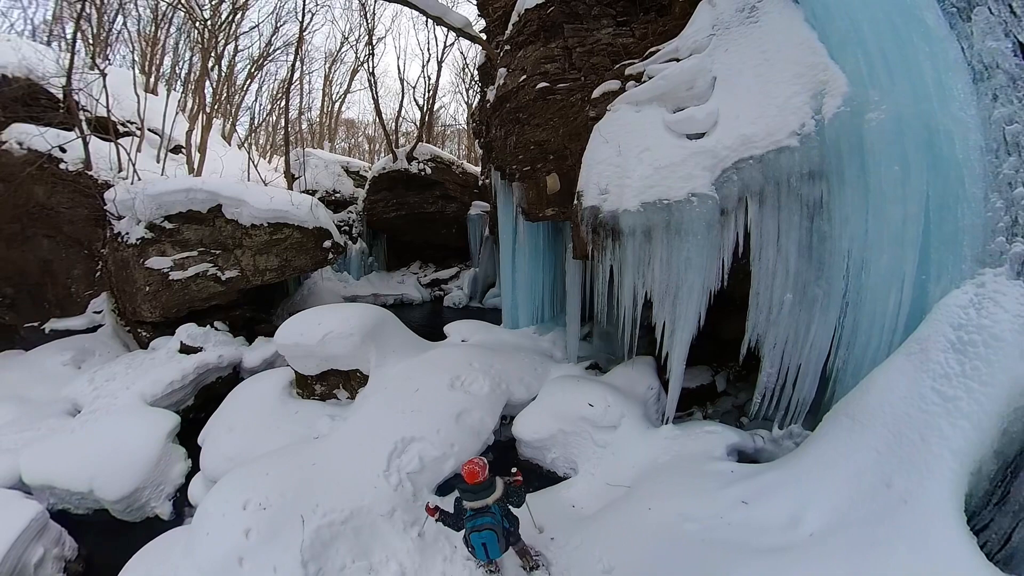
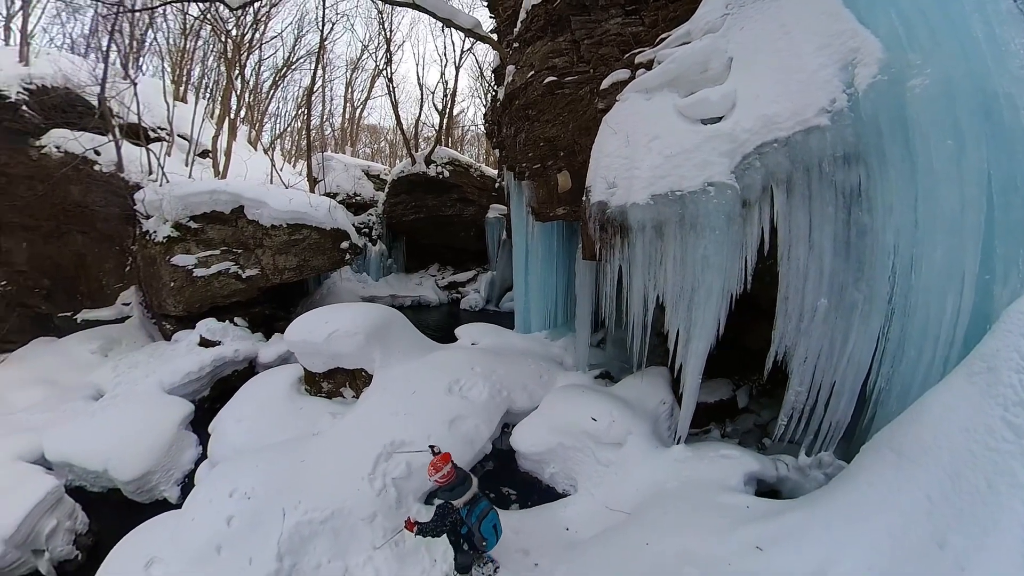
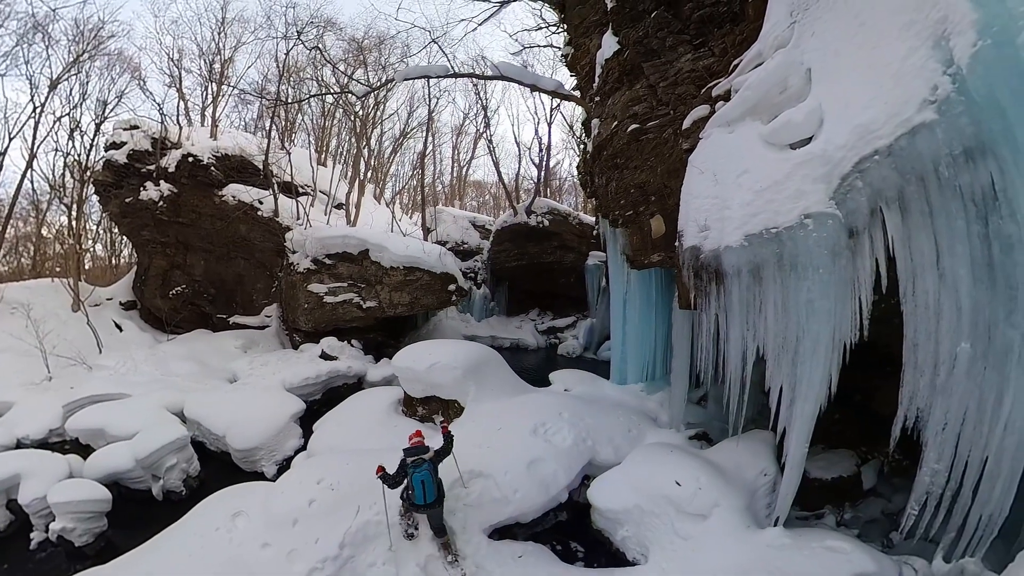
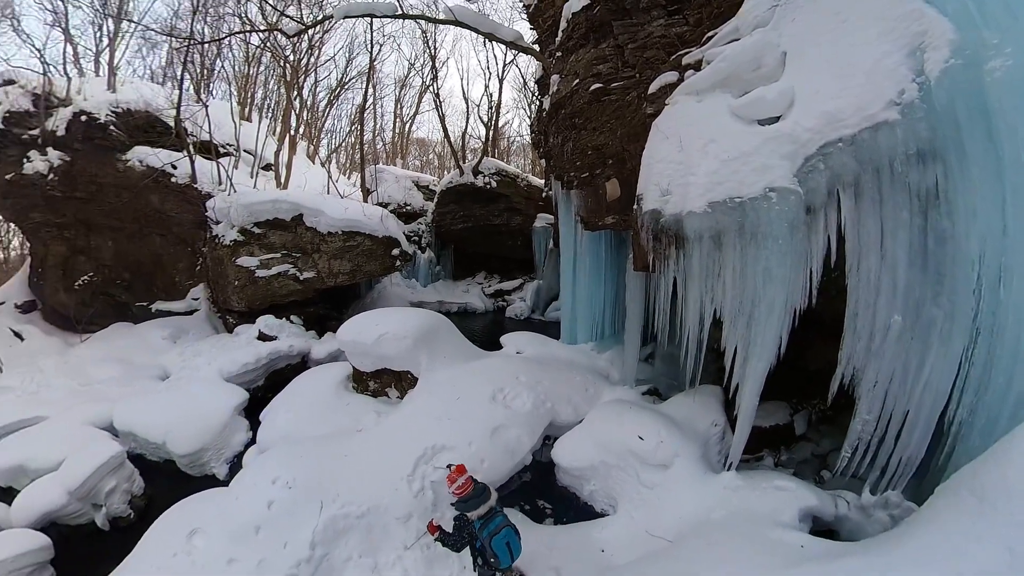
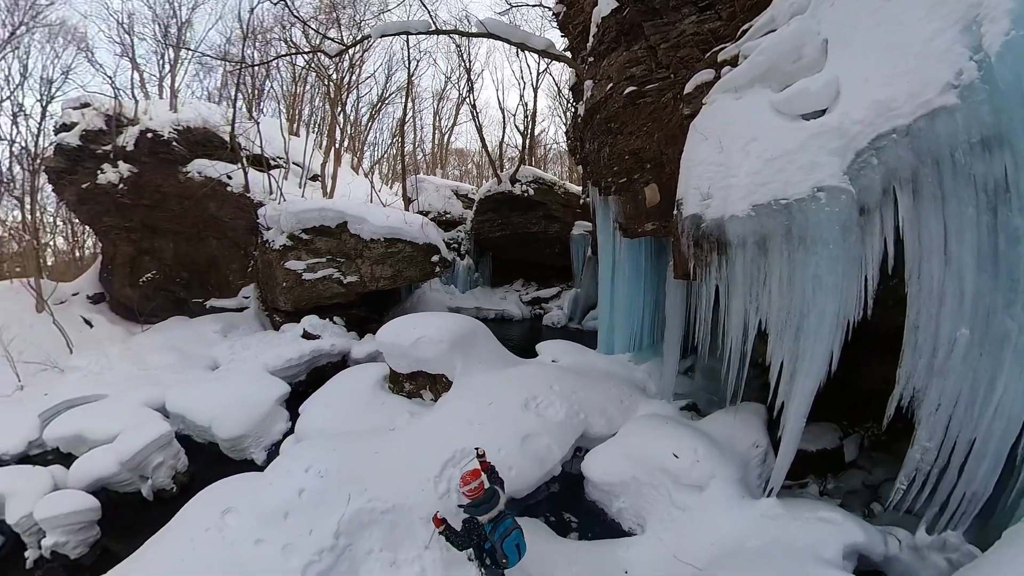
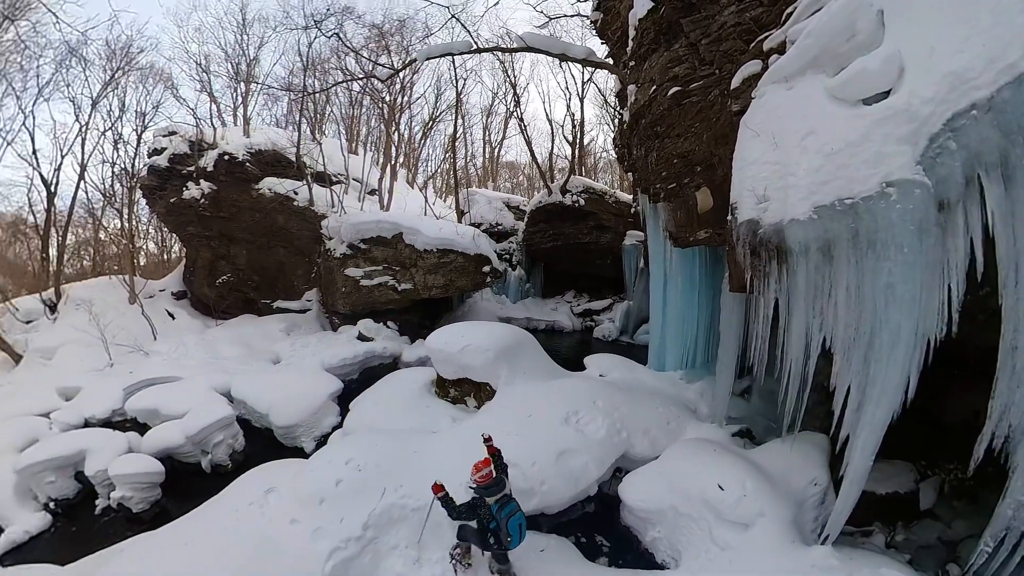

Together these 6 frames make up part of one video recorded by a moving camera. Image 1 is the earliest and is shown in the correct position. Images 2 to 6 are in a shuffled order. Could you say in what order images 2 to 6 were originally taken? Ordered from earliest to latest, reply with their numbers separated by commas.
2, 4, 5, 6, 3
